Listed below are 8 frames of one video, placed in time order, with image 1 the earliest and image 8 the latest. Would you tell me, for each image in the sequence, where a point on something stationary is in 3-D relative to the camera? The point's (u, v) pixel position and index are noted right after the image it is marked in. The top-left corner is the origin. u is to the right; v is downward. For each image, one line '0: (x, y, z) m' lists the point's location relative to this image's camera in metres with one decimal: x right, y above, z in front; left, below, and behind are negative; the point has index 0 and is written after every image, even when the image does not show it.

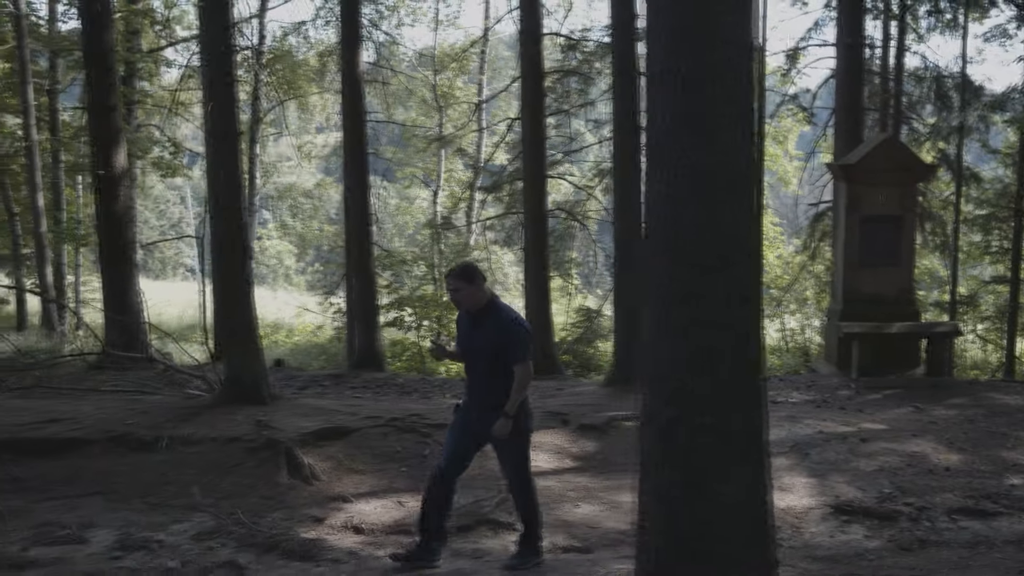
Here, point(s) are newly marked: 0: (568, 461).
0: (+0.4, -1.2, +8.3) m
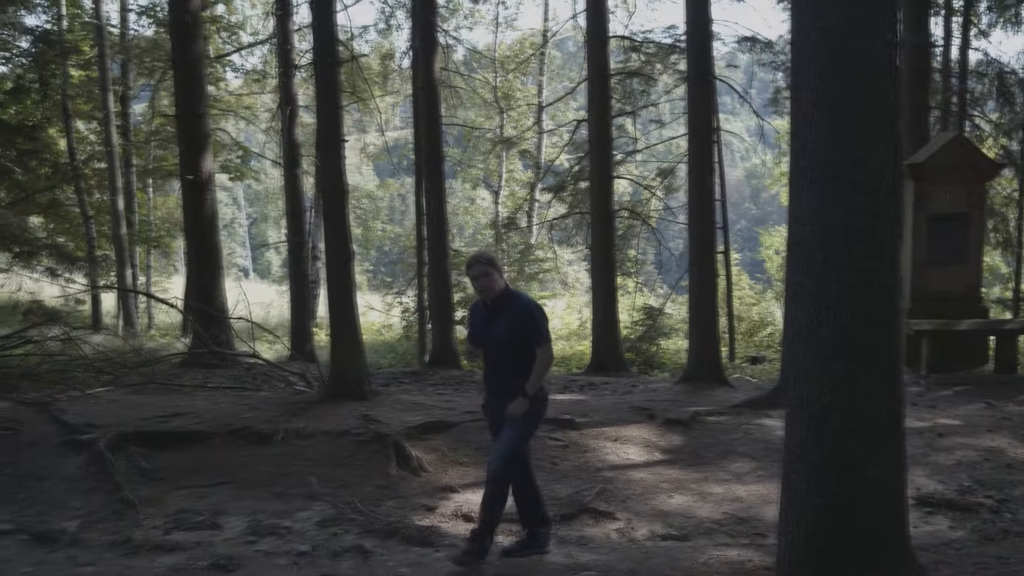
0: (+1.1, -1.2, +8.6) m
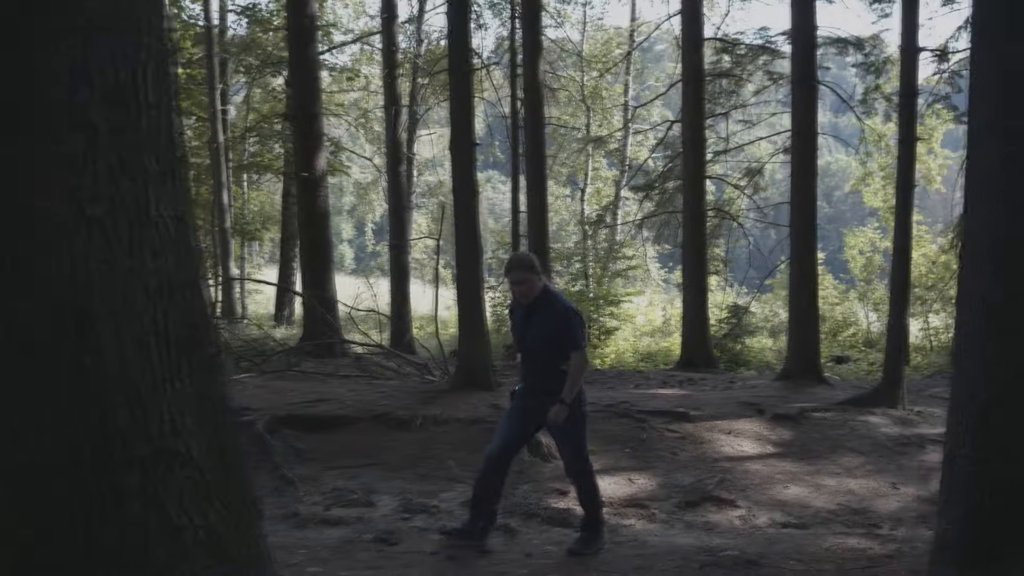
0: (+1.9, -1.2, +9.0) m
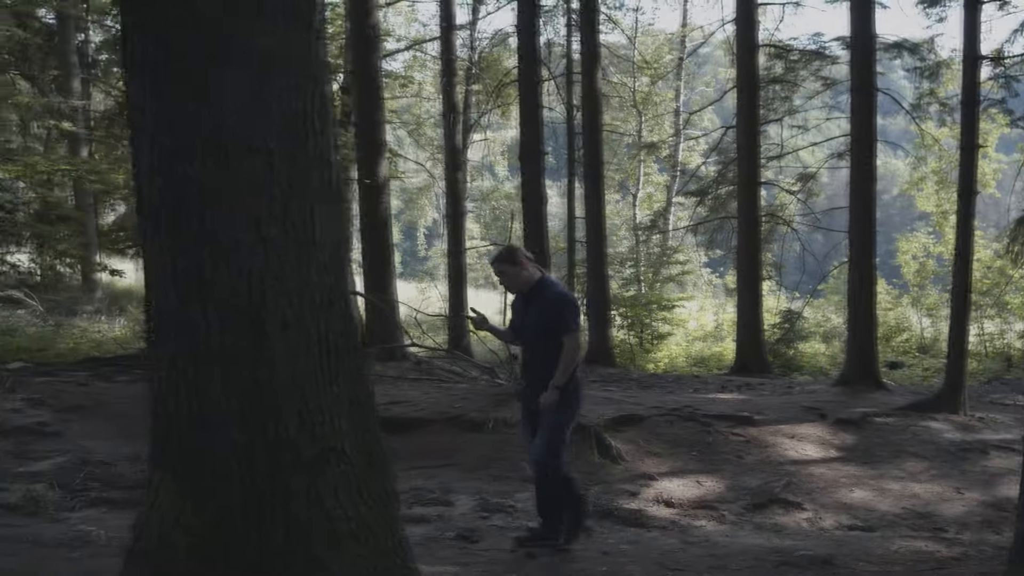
0: (+2.4, -1.2, +9.1) m
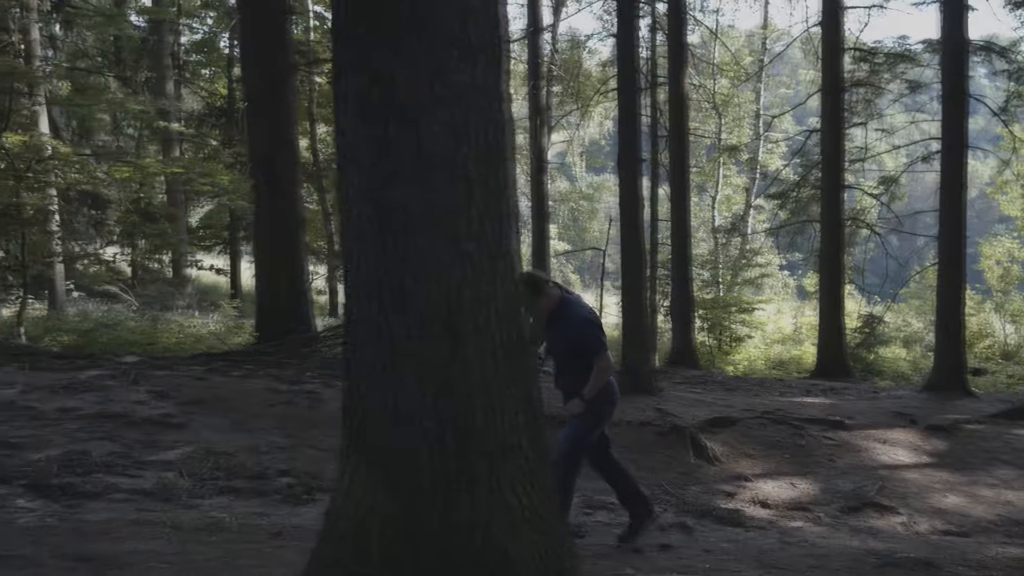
0: (+3.2, -1.3, +9.2) m
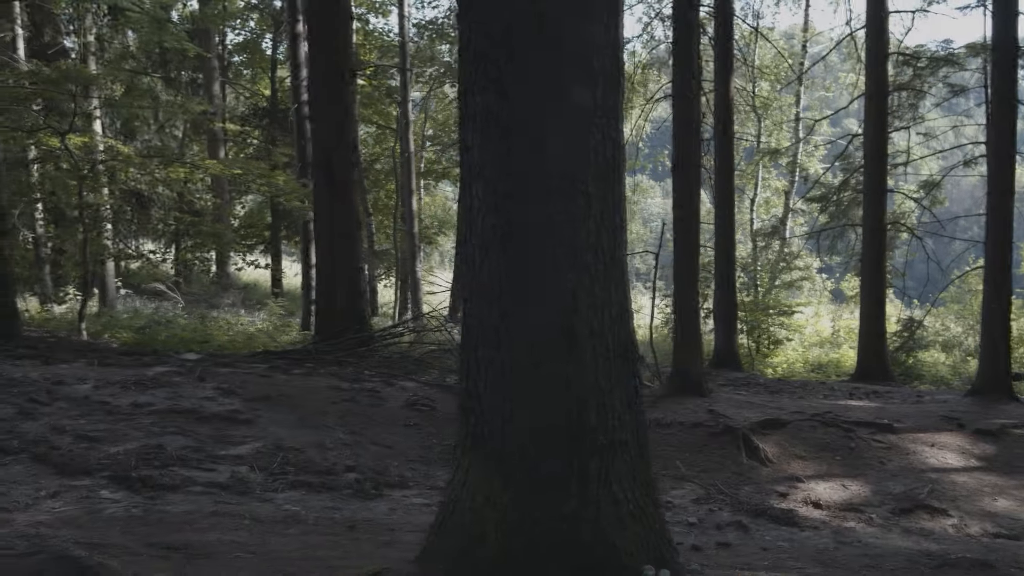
0: (+3.6, -1.3, +9.3) m
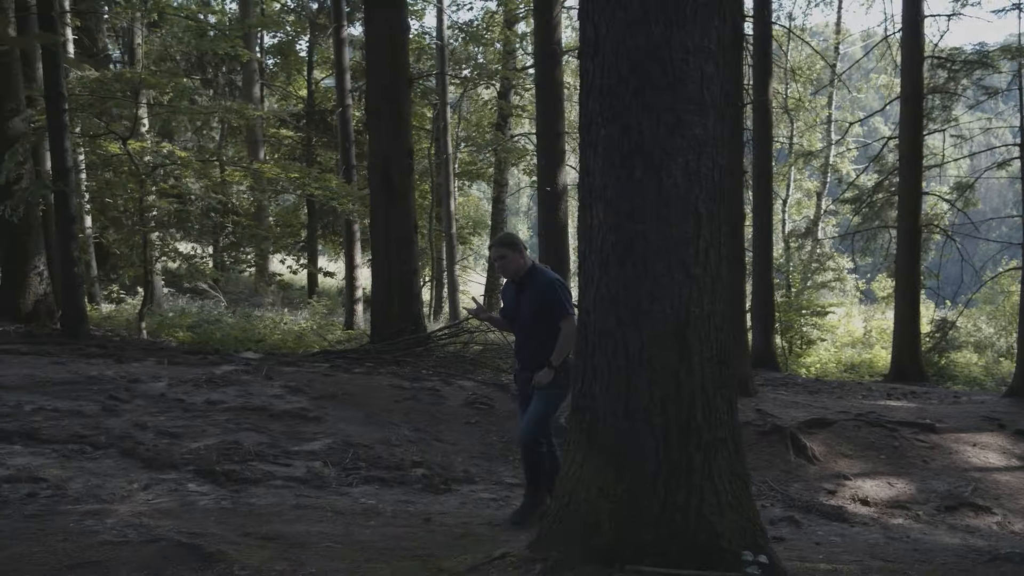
0: (+4.0, -1.4, +9.5) m
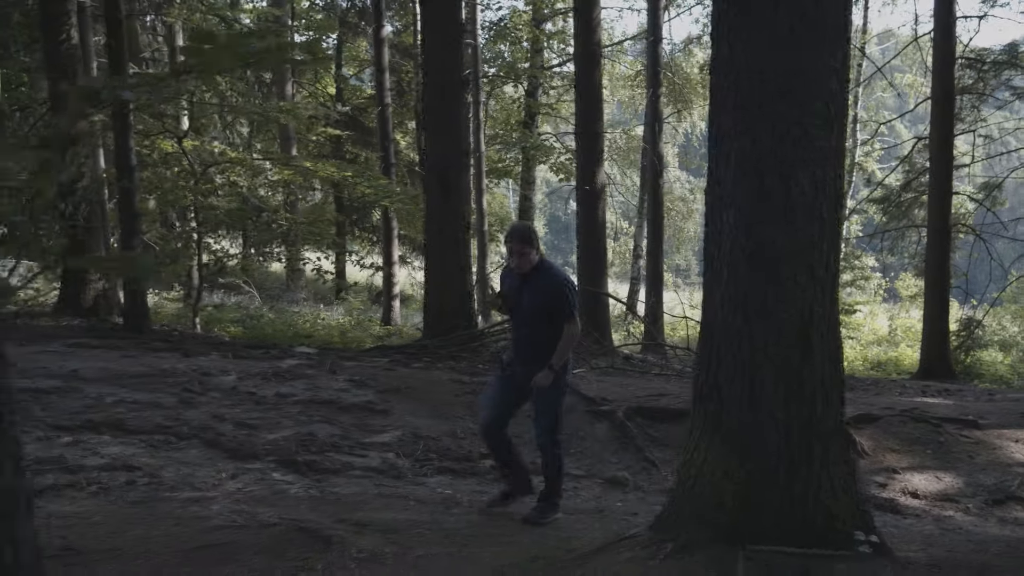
0: (+4.4, -1.4, +9.7) m
